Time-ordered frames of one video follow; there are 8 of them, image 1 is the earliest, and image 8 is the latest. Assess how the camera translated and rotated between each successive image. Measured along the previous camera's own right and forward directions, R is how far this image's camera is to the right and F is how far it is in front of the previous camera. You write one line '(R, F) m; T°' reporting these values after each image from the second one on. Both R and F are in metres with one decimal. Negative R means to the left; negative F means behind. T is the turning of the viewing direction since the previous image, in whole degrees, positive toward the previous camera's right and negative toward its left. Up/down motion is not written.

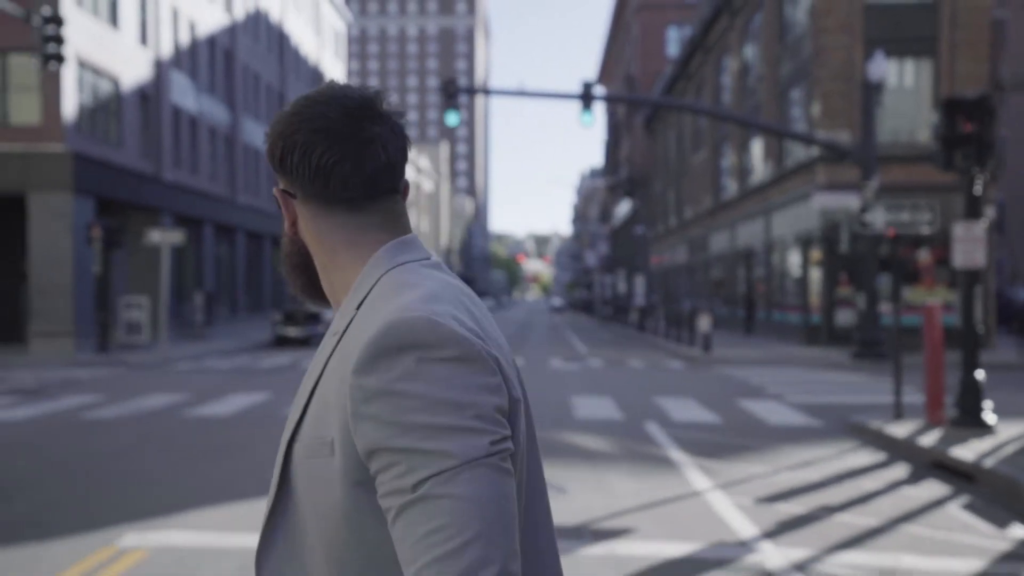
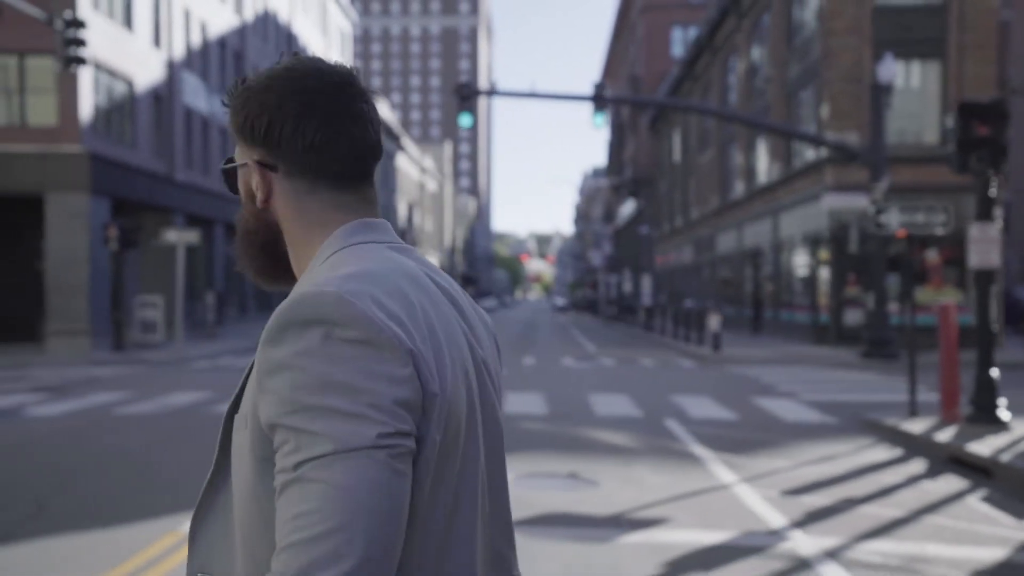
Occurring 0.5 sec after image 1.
(-0.3, -0.3) m; 0°
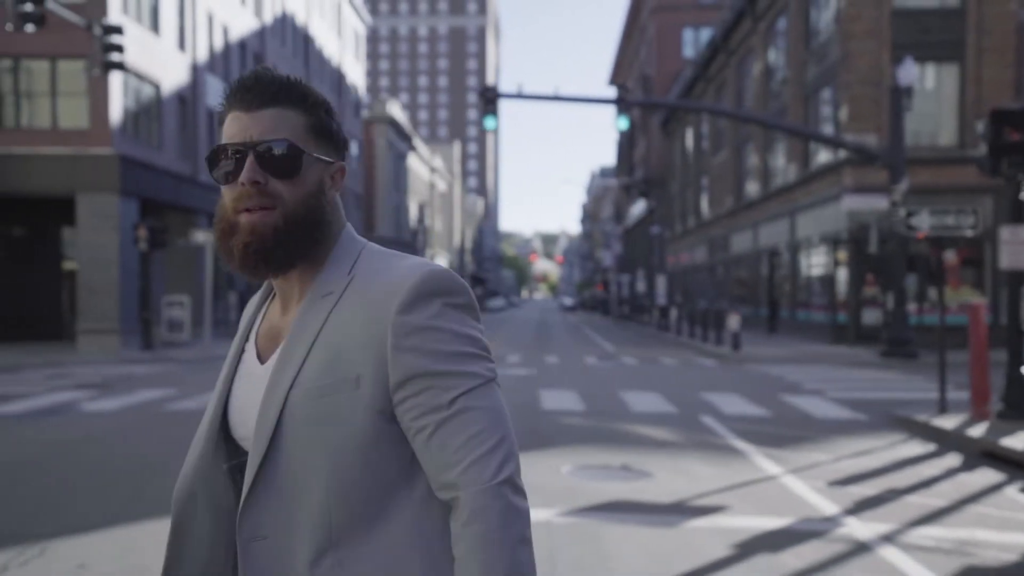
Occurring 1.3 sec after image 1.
(-0.4, -0.4) m; 0°
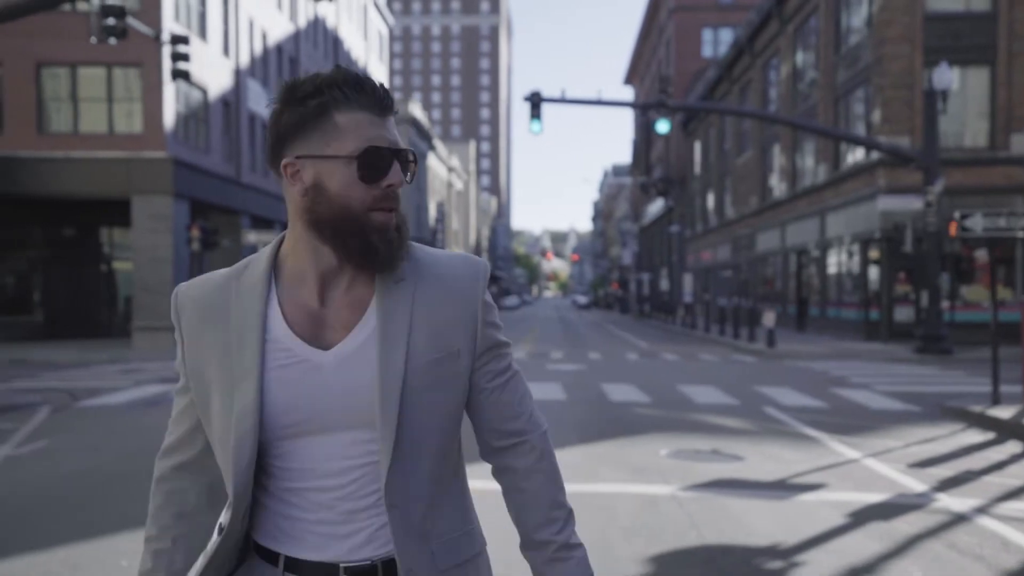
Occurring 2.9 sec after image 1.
(-0.9, -0.7) m; 0°
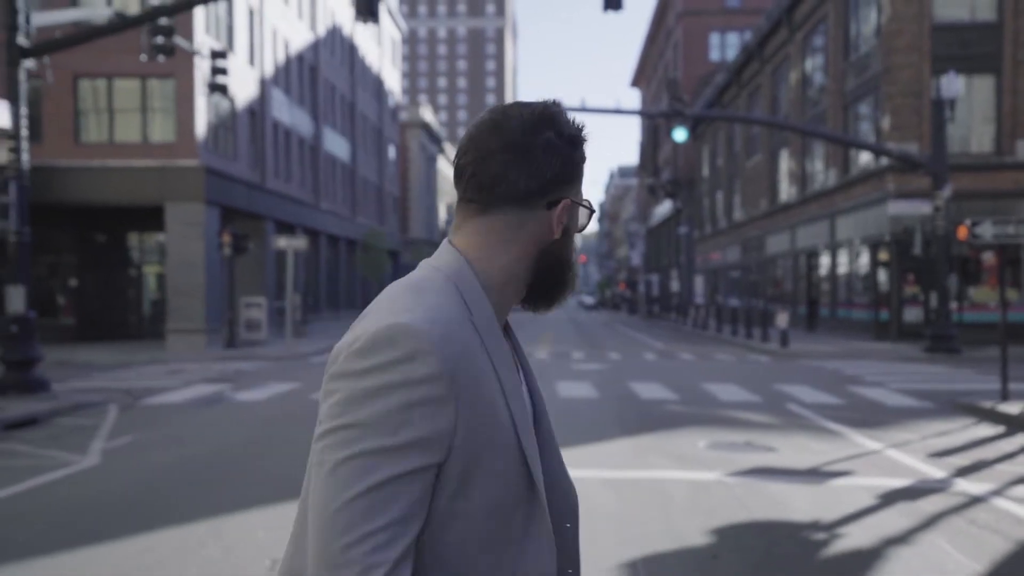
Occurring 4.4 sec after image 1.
(-0.5, -0.8) m; 0°
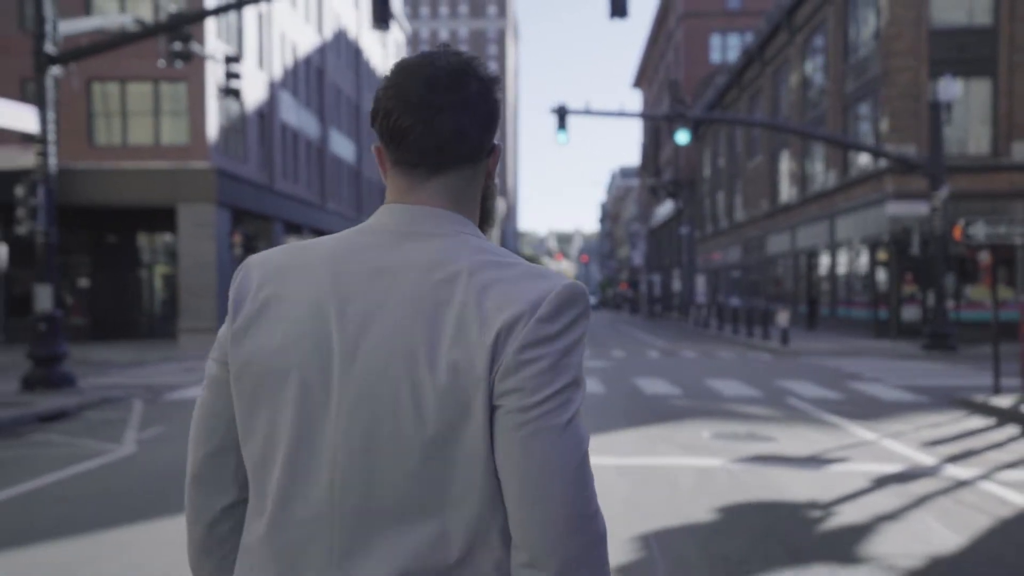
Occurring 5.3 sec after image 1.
(-0.1, -0.5) m; 0°
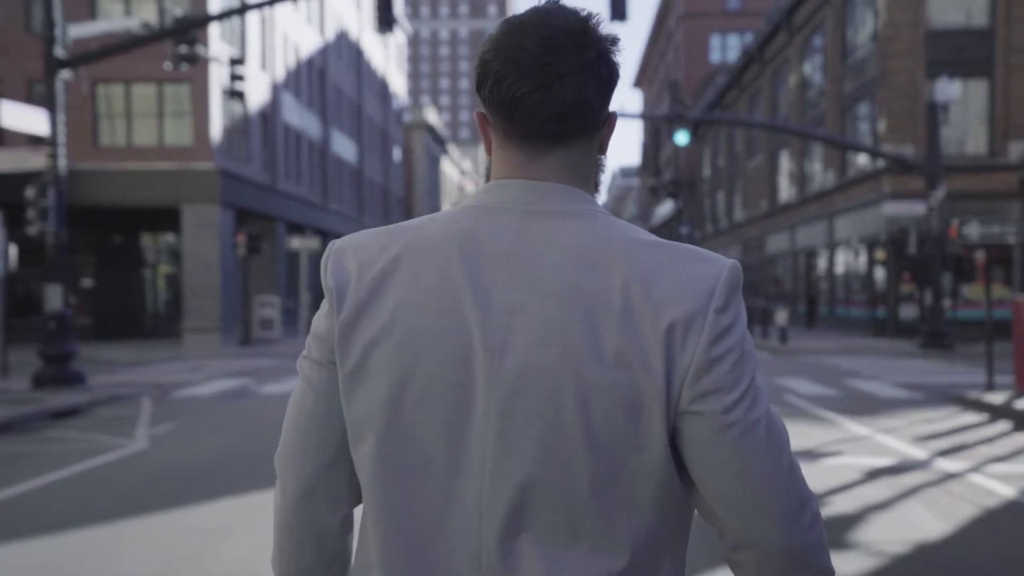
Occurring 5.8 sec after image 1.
(0.0, -0.2) m; 0°
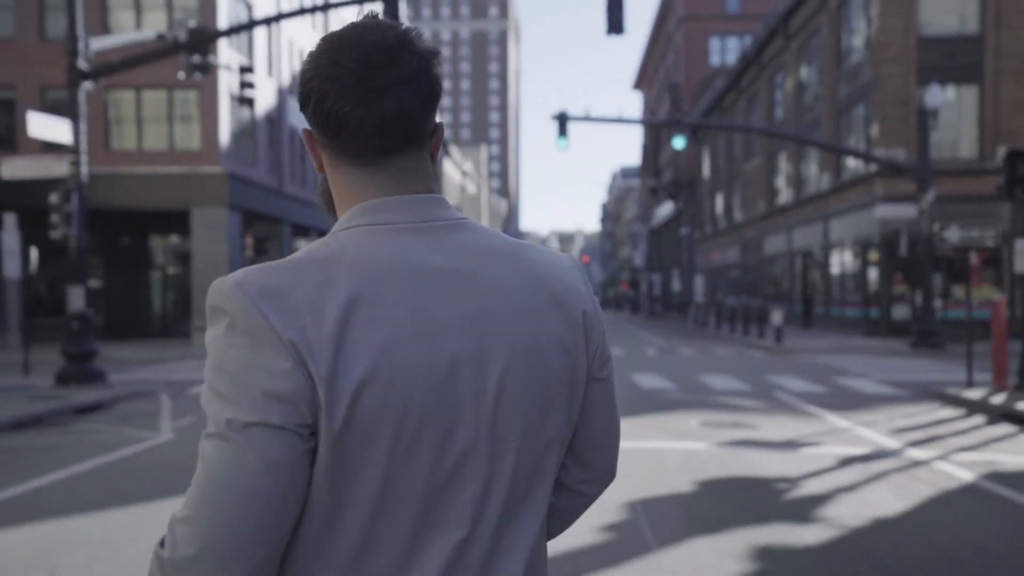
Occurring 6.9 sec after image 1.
(0.0, -0.7) m; 0°
